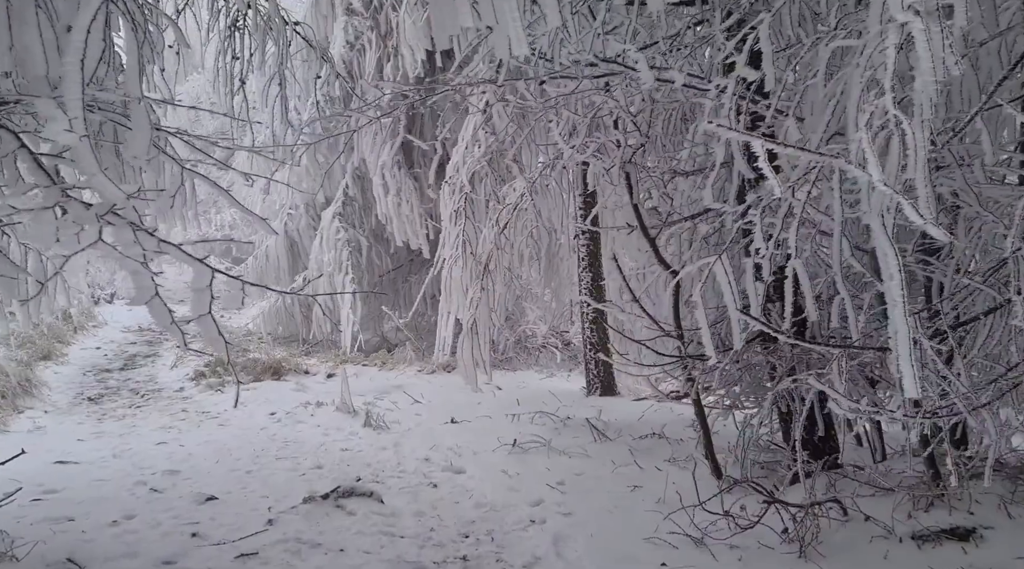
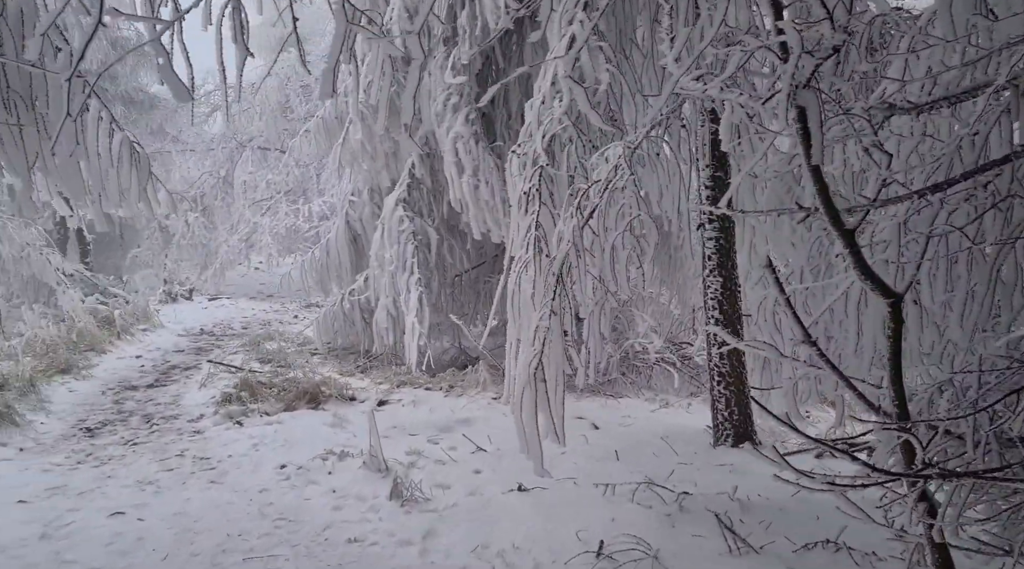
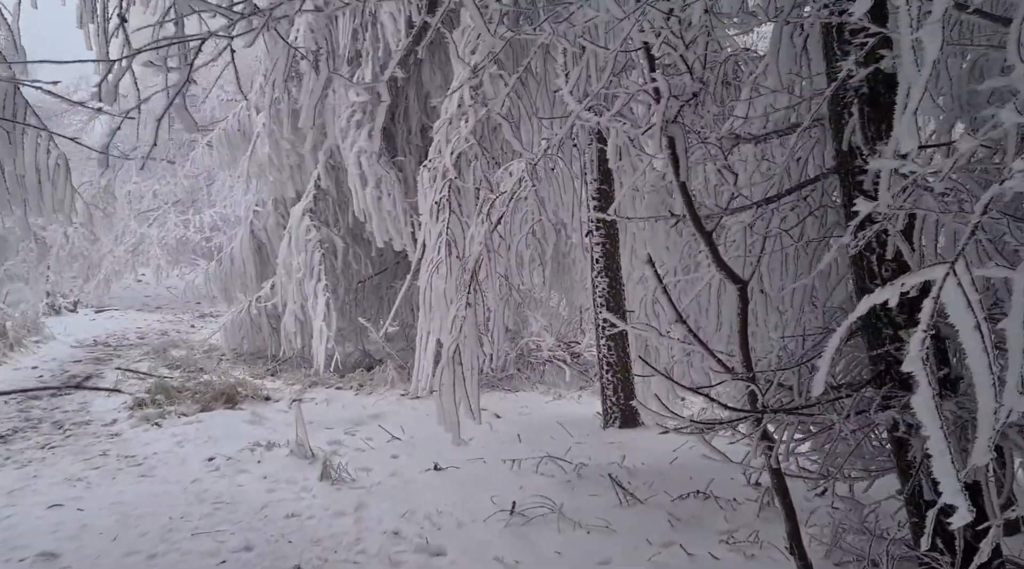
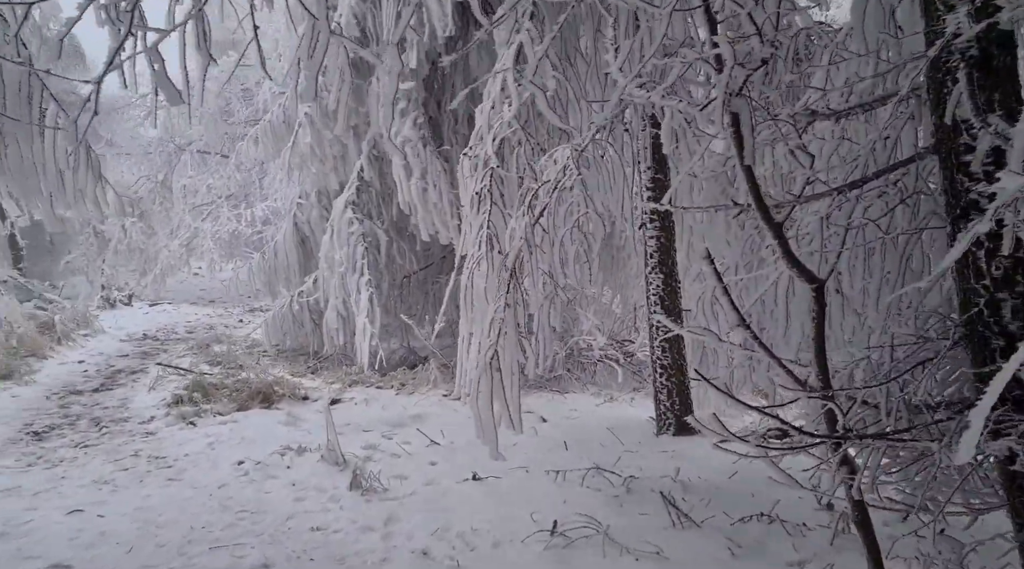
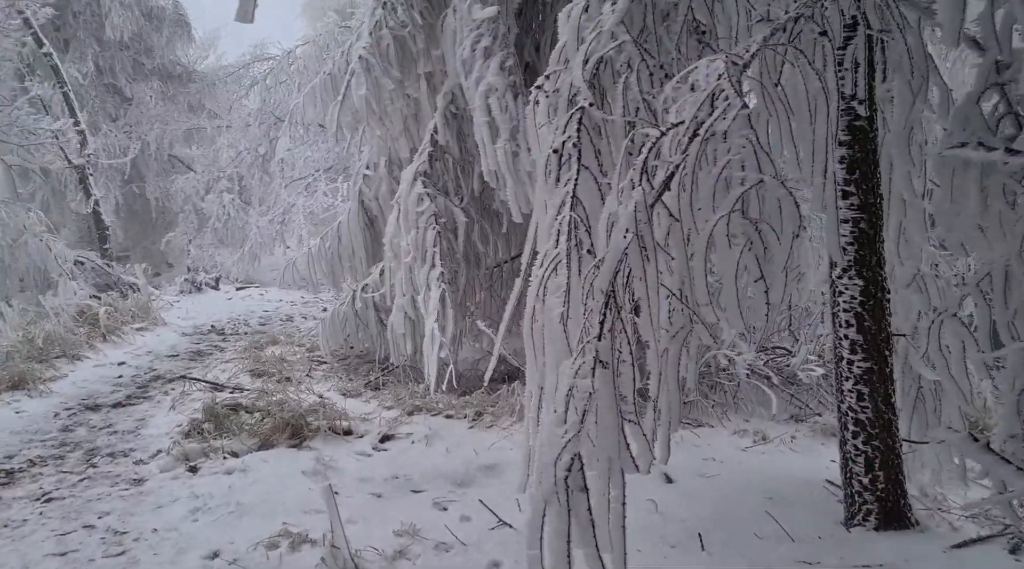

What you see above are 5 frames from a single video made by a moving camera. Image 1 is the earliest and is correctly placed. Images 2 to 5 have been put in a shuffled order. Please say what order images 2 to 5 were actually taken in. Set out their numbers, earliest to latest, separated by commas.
3, 4, 2, 5
